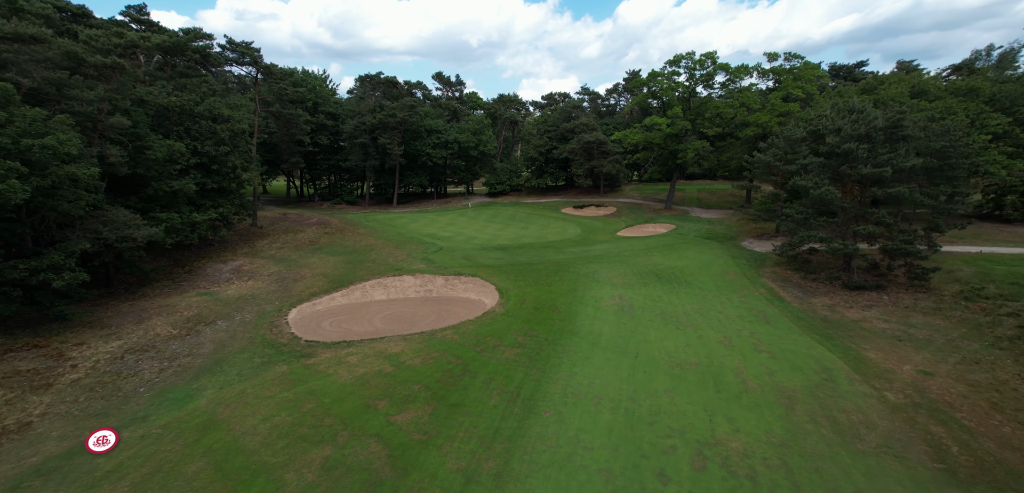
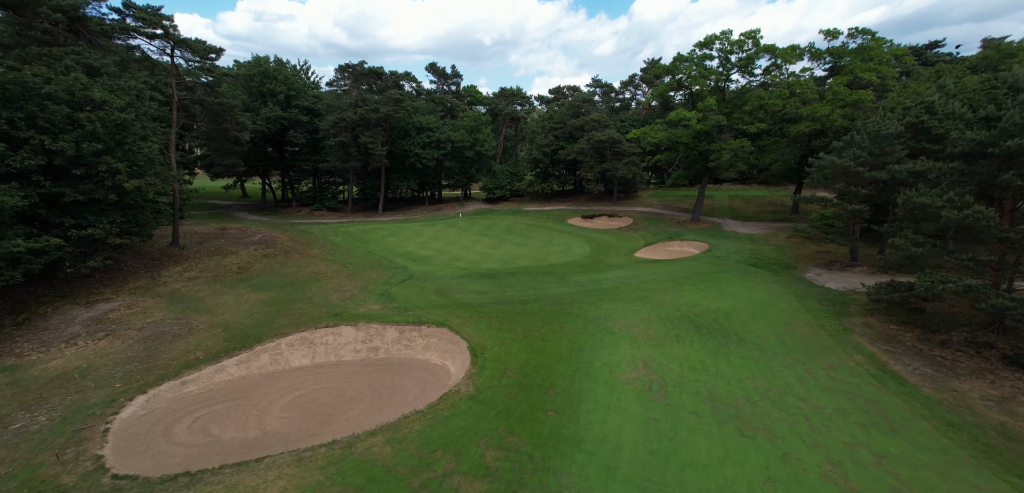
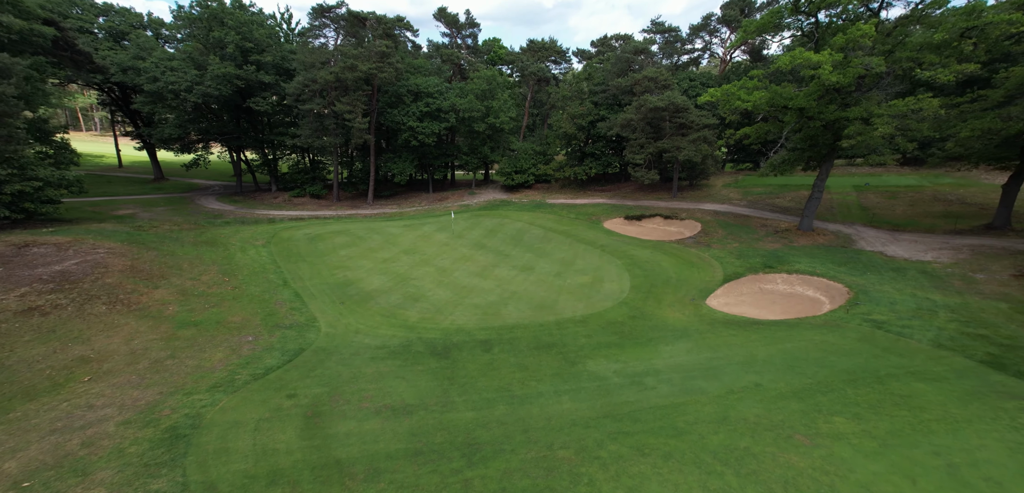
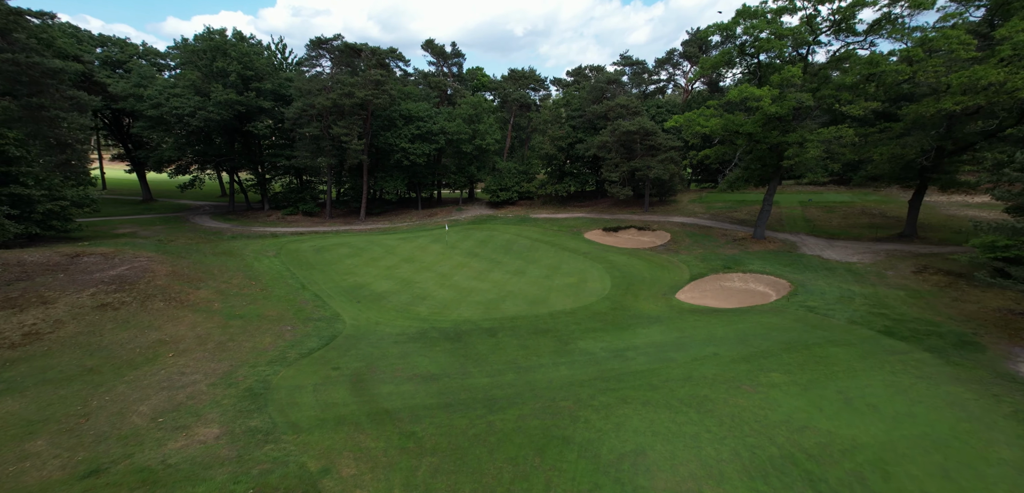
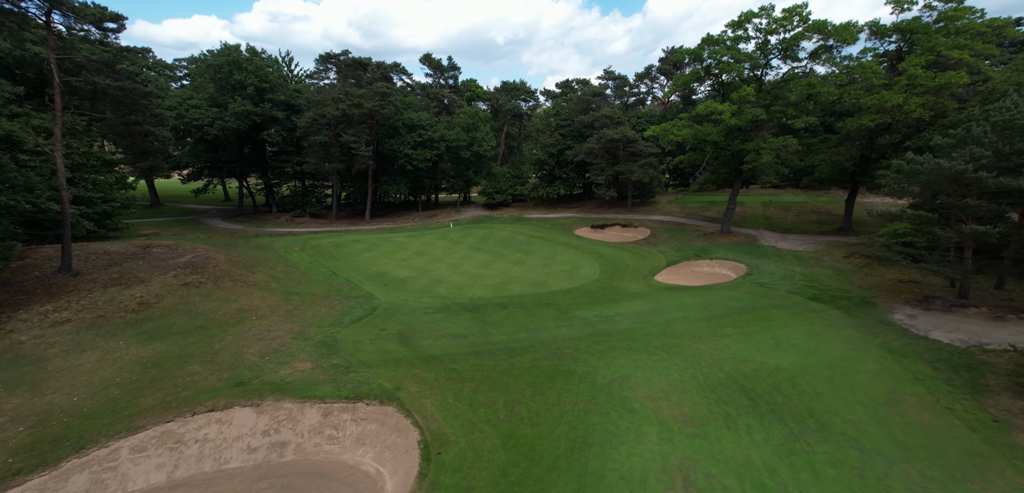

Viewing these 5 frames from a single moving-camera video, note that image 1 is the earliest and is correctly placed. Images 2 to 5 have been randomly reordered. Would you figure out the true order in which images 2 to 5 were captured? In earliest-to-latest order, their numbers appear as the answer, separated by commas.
2, 5, 4, 3
